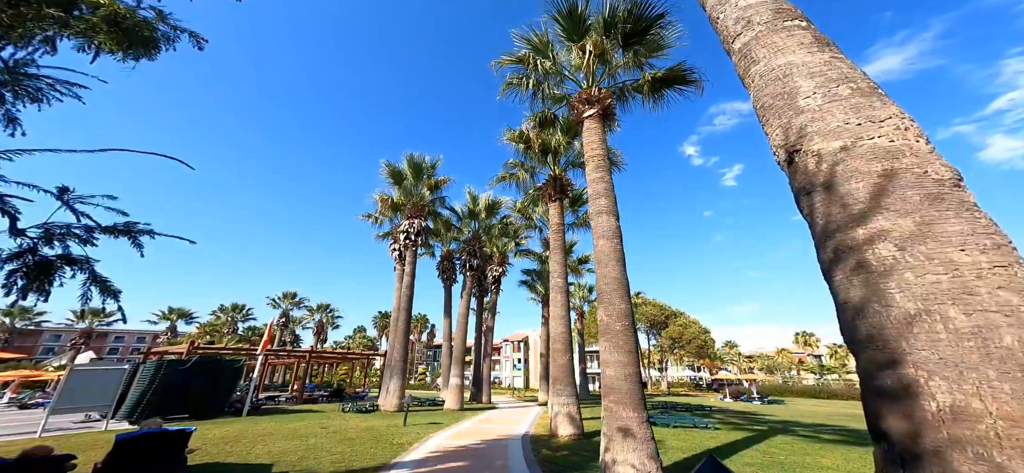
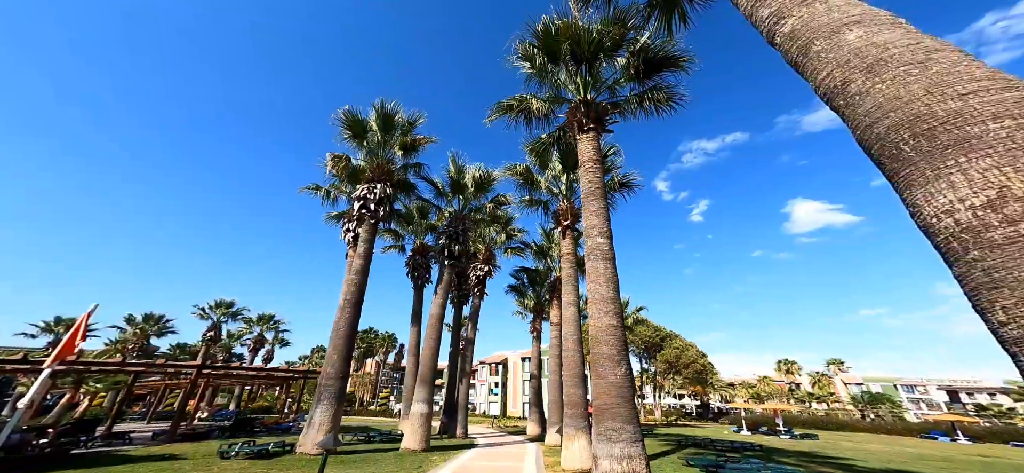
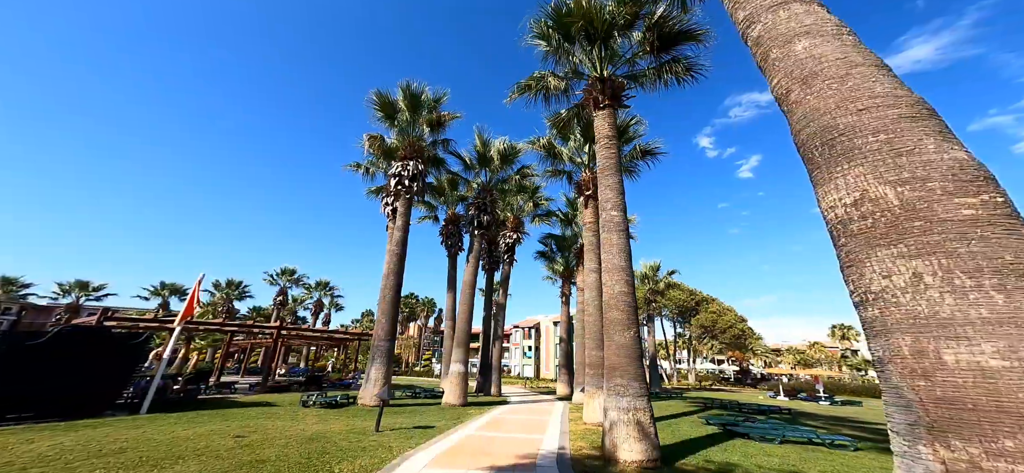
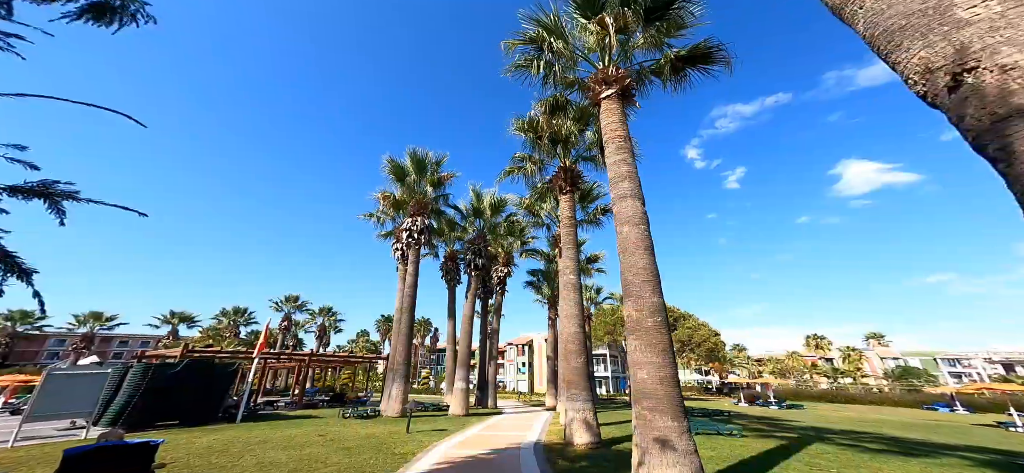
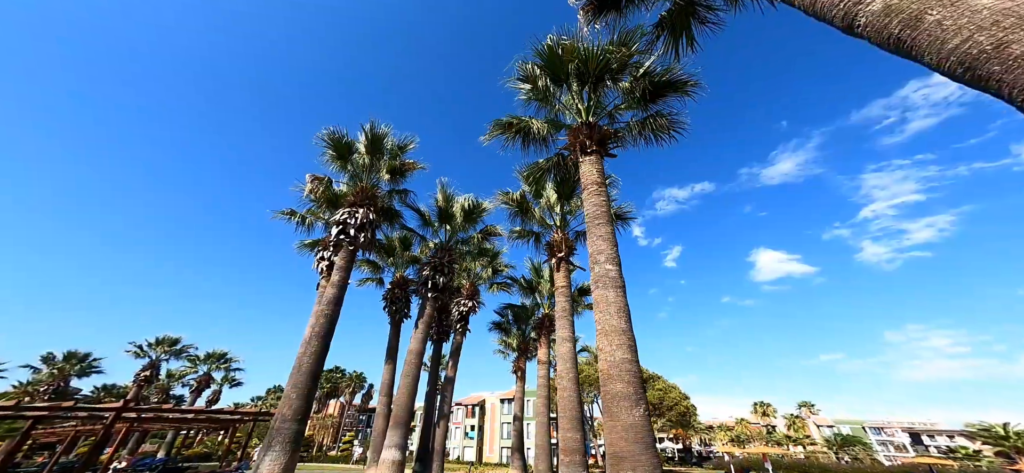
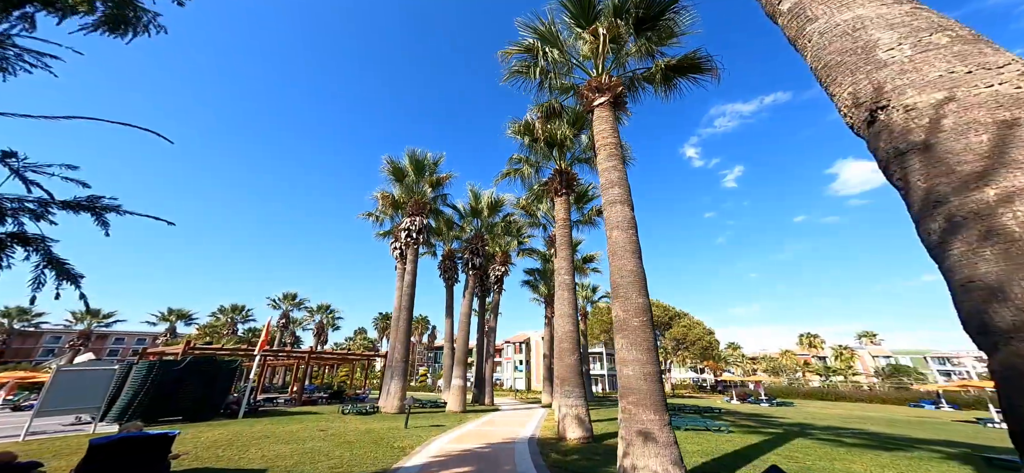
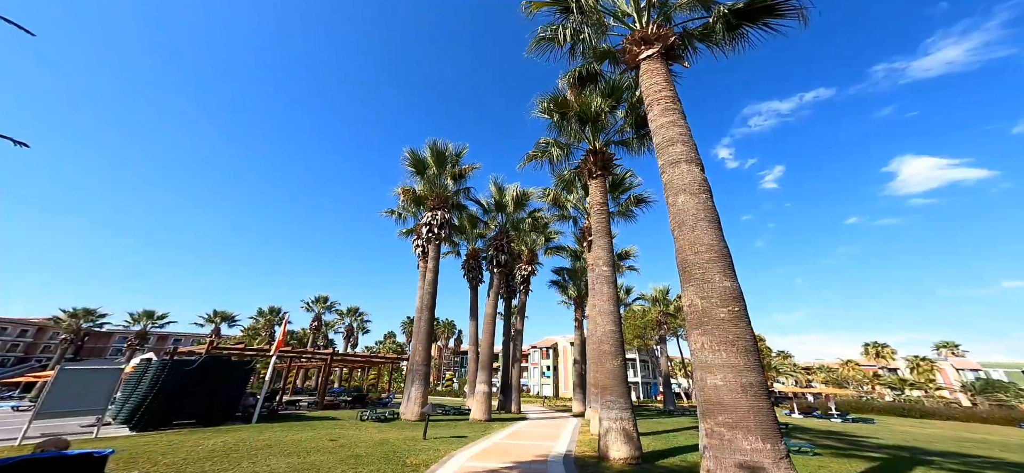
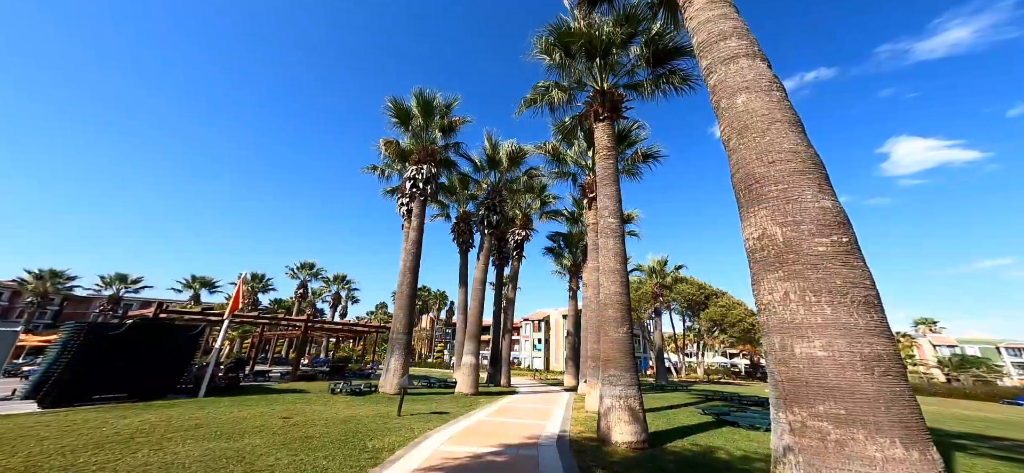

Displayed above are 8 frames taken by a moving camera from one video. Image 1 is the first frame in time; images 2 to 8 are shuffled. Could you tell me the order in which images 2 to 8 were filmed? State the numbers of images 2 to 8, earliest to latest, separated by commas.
6, 4, 7, 8, 3, 2, 5
